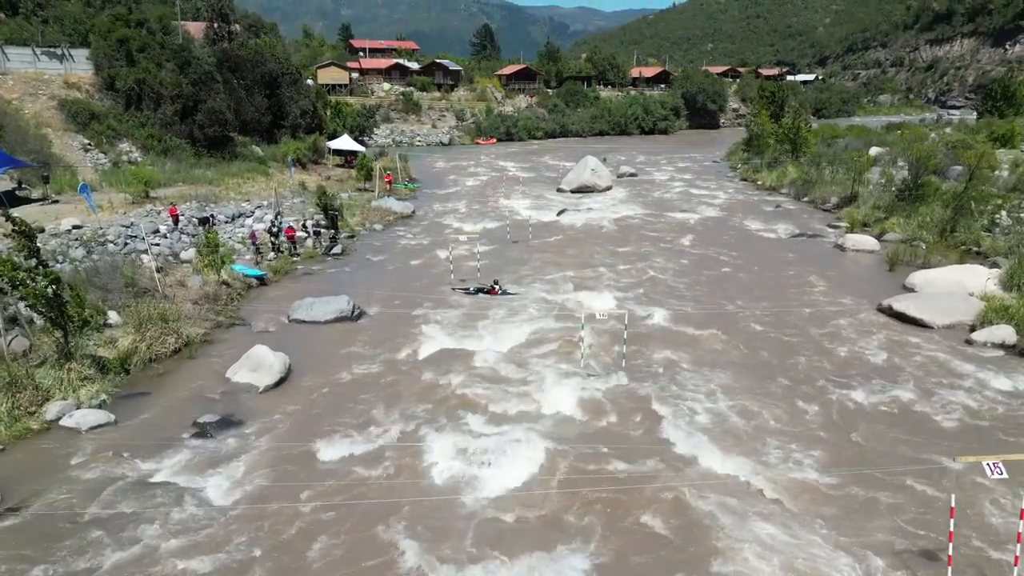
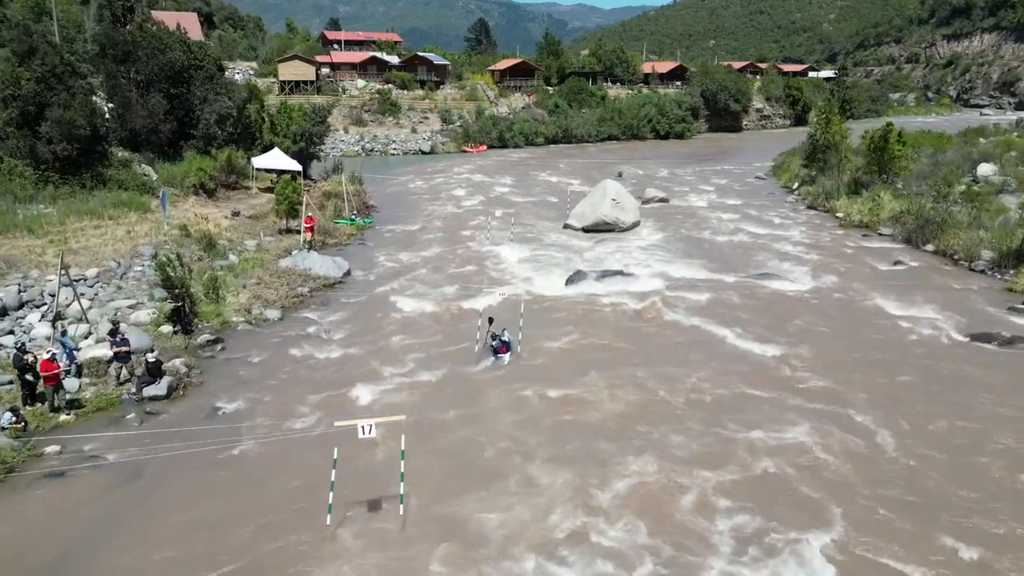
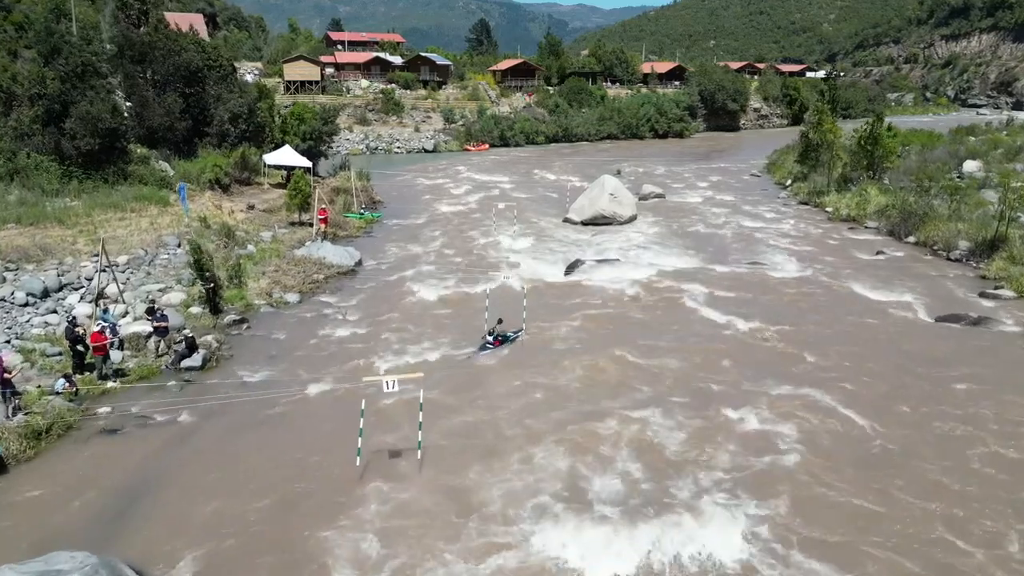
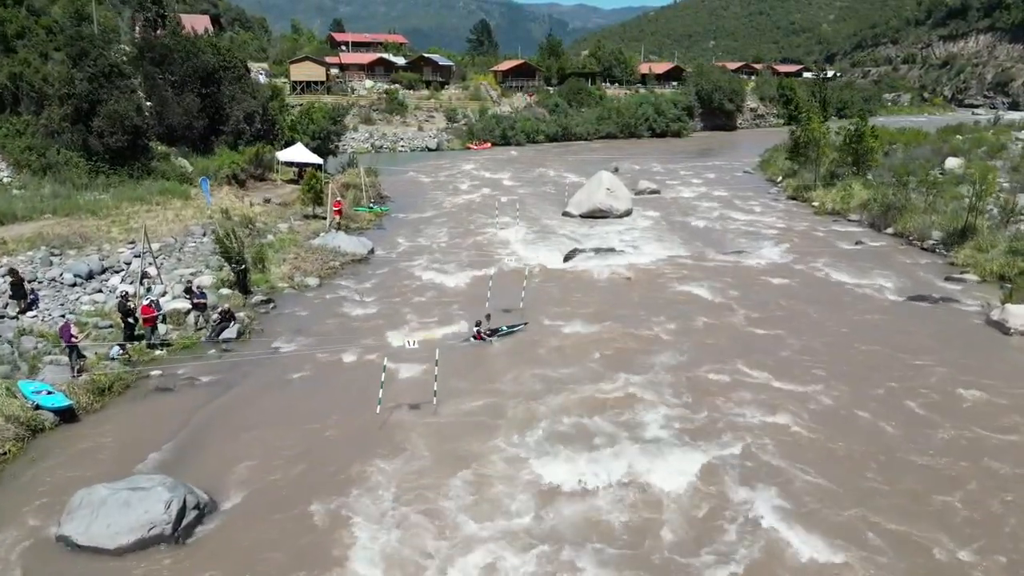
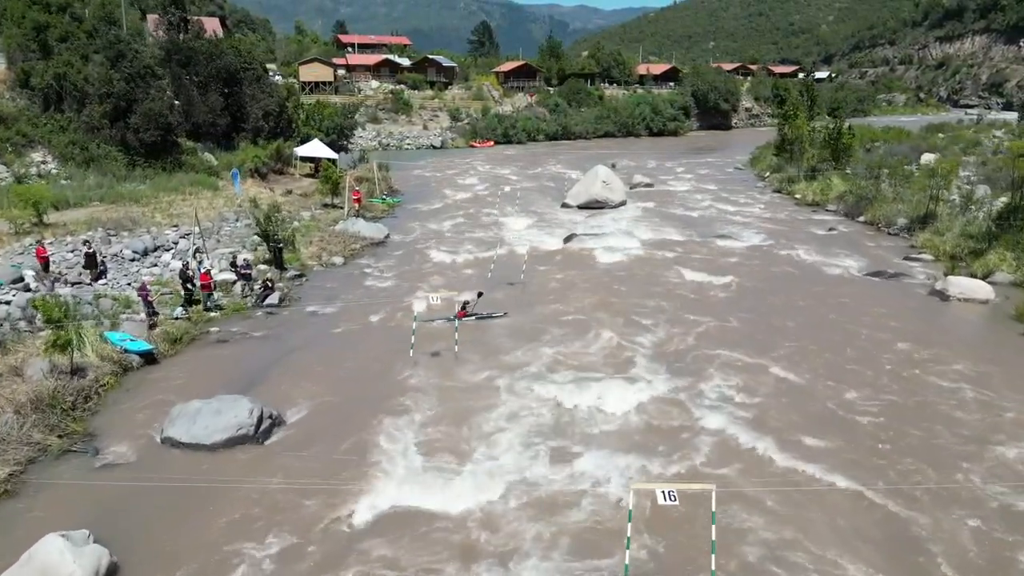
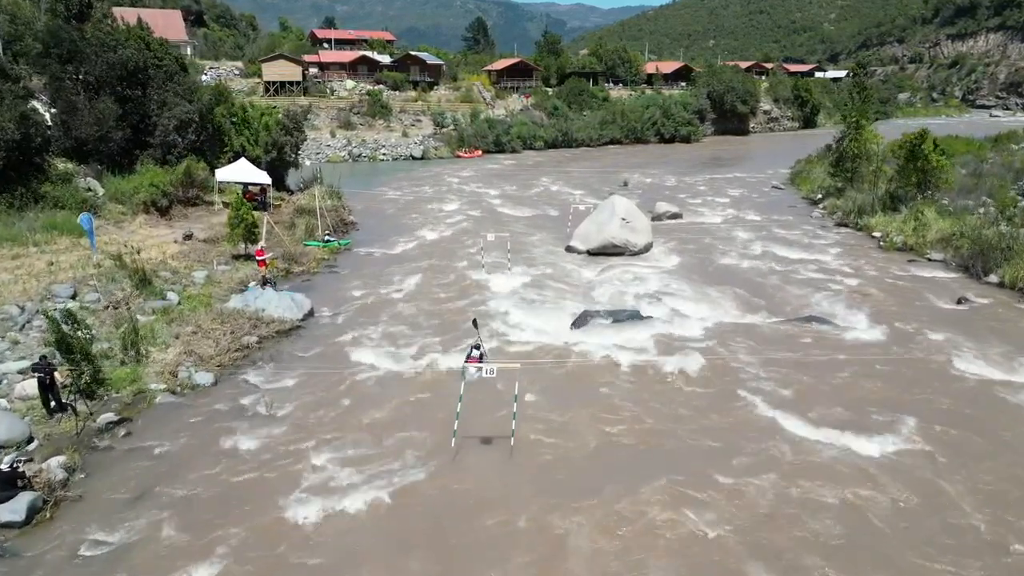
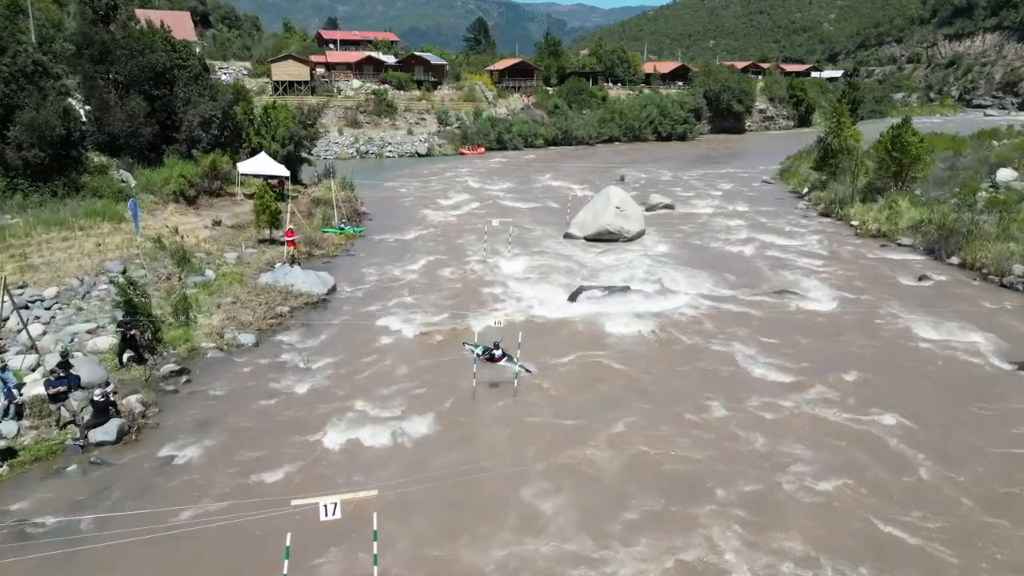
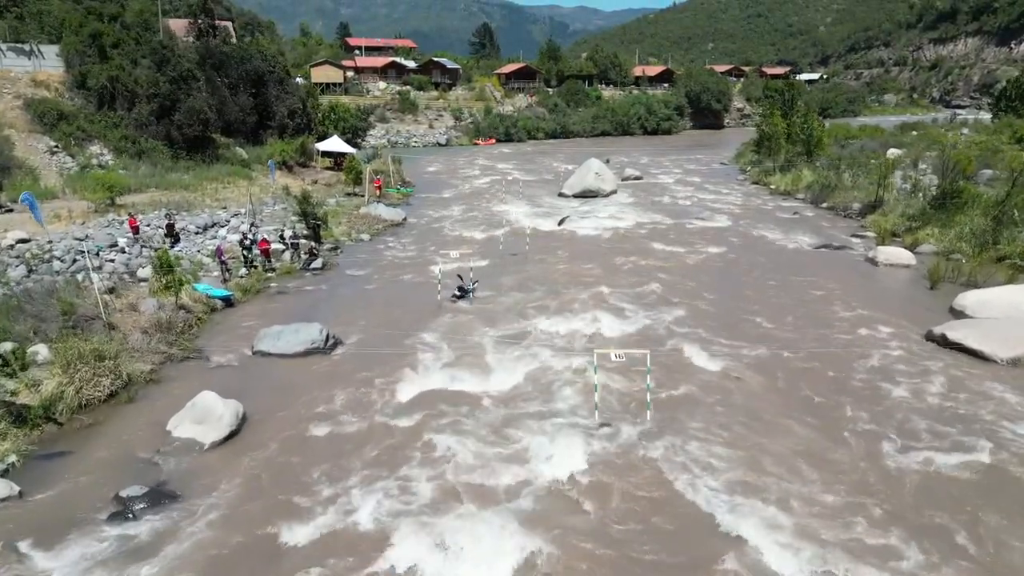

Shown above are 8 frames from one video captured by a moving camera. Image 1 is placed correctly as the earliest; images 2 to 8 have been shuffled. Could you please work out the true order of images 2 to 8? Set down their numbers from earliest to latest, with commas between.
8, 5, 4, 3, 2, 7, 6
